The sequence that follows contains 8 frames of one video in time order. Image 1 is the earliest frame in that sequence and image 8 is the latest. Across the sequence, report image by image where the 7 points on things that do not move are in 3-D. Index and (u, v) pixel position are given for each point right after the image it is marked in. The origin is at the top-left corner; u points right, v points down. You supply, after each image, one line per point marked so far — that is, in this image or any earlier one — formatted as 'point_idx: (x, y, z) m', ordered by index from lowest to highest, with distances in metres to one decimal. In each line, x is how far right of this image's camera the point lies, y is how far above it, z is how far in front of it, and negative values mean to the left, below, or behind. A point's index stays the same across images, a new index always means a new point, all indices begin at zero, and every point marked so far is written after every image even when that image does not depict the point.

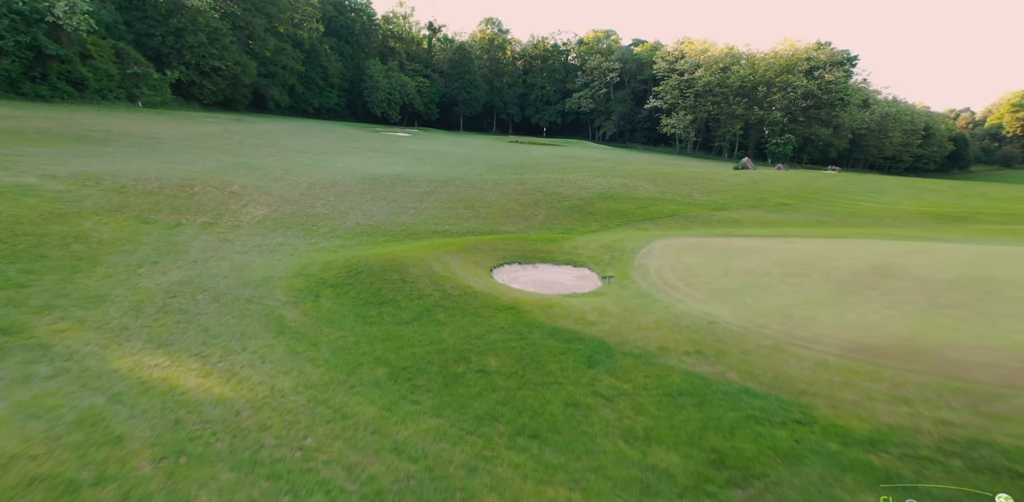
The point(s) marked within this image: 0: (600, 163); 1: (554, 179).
0: (+3.7, +3.6, +18.1) m
1: (+1.1, +1.9, +12.5) m
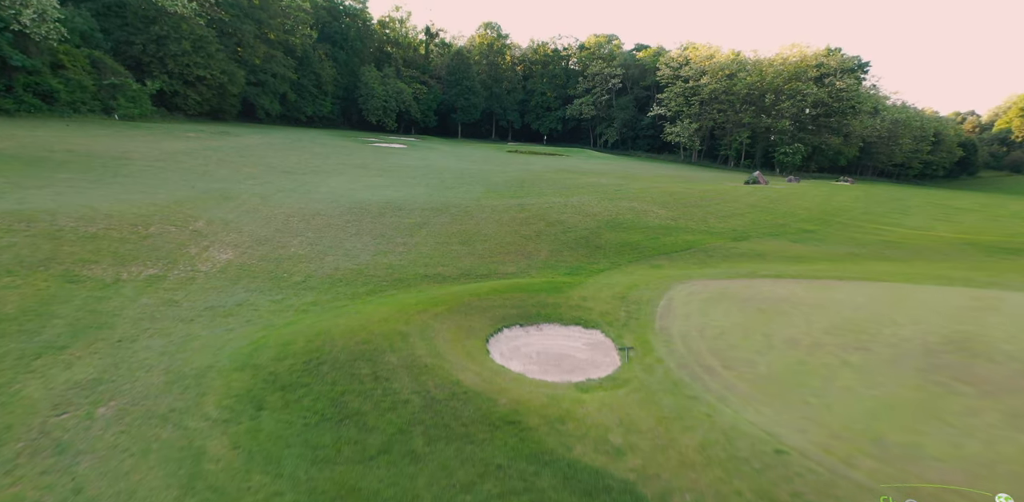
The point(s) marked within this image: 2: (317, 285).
0: (+3.7, +2.8, +17.2) m
1: (+1.1, +1.2, +11.5) m
2: (-2.8, -0.5, +6.1) m
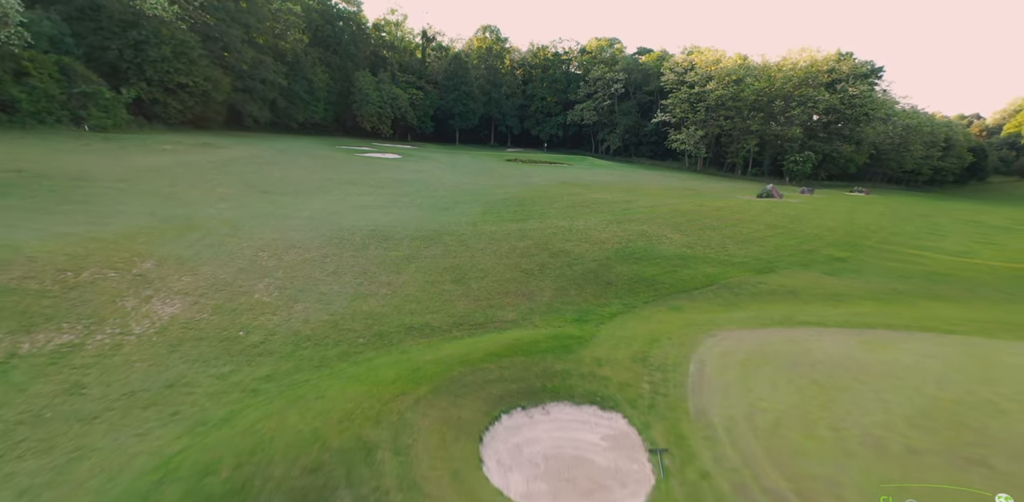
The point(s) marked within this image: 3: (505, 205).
0: (+3.7, +2.1, +16.2) m
1: (+1.1, +0.5, +10.5) m
2: (-2.8, -1.1, +5.1) m
3: (-0.2, +1.2, +12.5) m
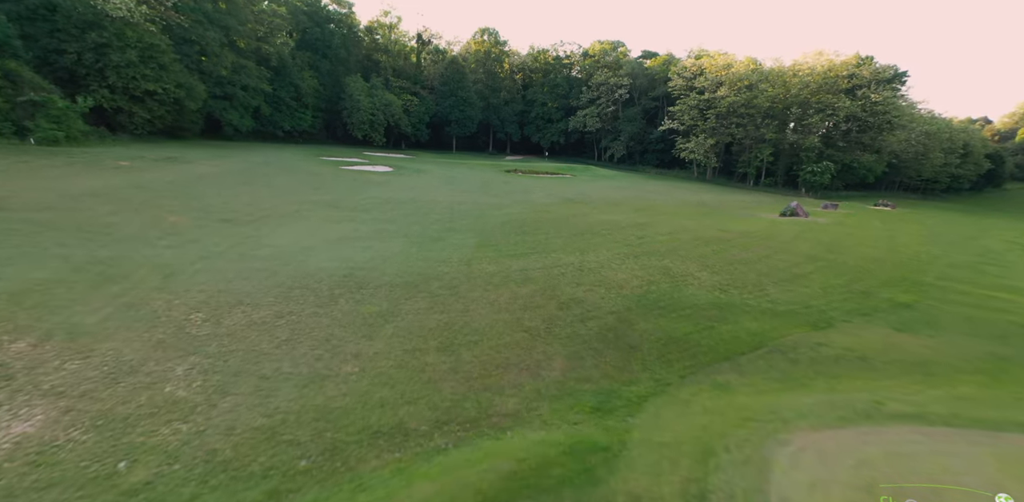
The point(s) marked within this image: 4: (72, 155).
0: (+3.7, +1.2, +14.6) m
1: (+1.1, -0.4, +8.9) m
2: (-2.8, -2.0, +3.4) m
3: (-0.2, +0.4, +10.9) m
4: (-13.3, +2.9, +12.8) m
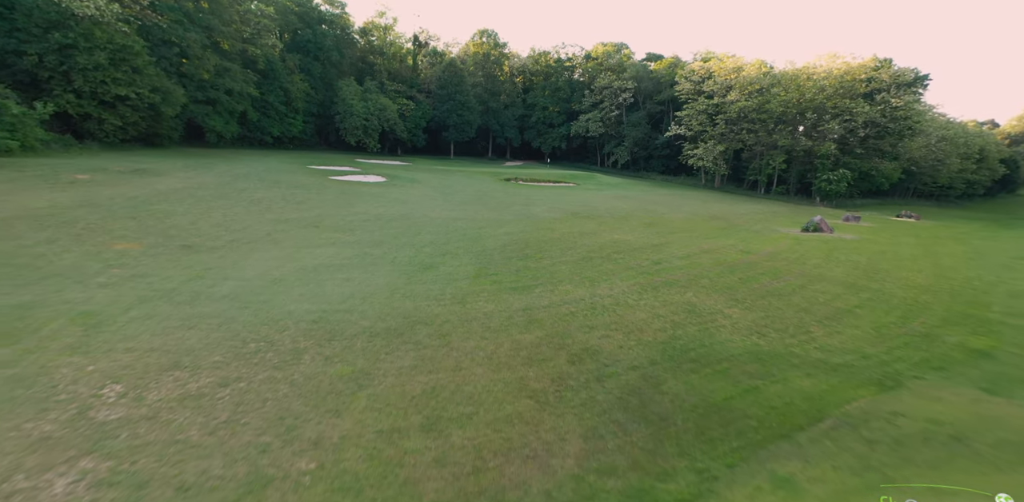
0: (+3.7, +0.5, +13.3) m
1: (+1.1, -1.0, +7.6) m
2: (-2.7, -2.5, +2.2) m
3: (-0.2, -0.2, +9.7) m
4: (-13.2, +2.3, +11.6) m
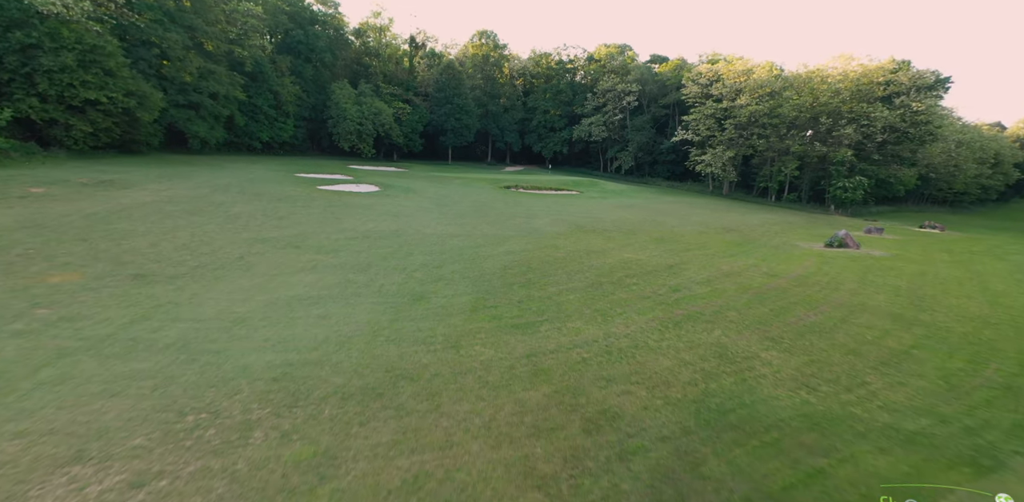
0: (+3.7, 0.0, +12.2) m
1: (+1.2, -1.5, +6.5) m
2: (-2.7, -3.1, +1.0) m
3: (-0.1, -0.8, +8.5) m
4: (-13.2, +1.7, +10.5) m
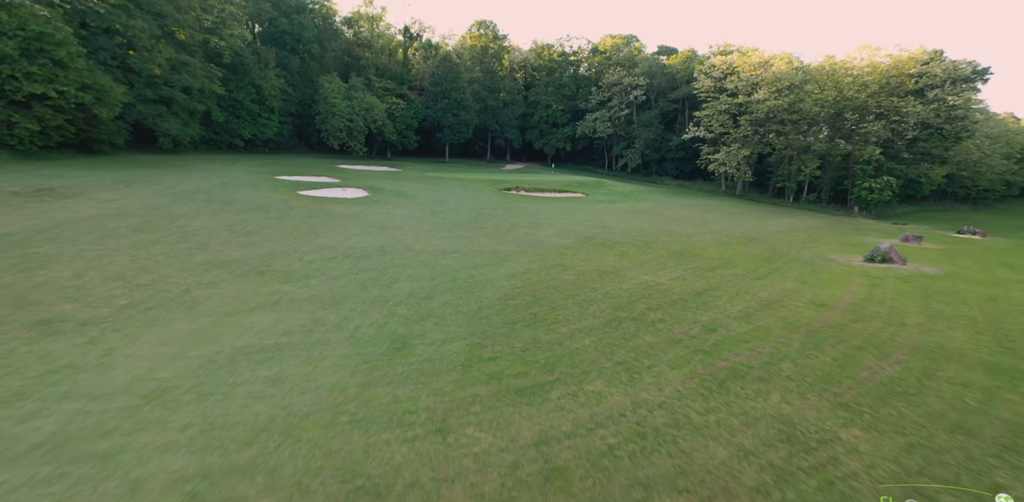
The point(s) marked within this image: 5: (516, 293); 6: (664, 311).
0: (+3.7, -0.5, +10.6) m
1: (+1.2, -2.1, +4.9) m
2: (-2.7, -3.8, -0.5) m
3: (-0.1, -1.4, +6.9) m
4: (-13.2, +1.1, +8.8) m
5: (+0.1, -0.7, +9.0) m
6: (+3.1, -1.1, +8.6) m
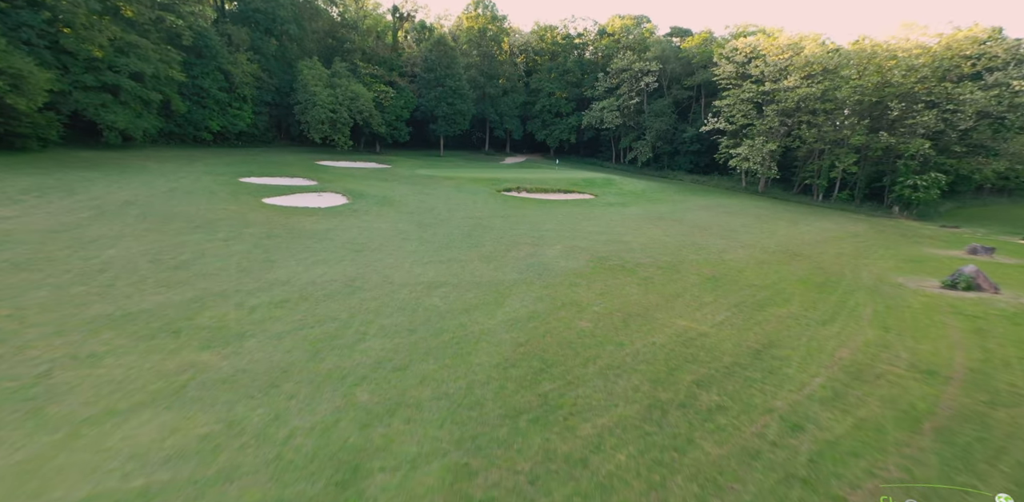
0: (+3.8, -1.3, +8.2) m
1: (+1.2, -3.1, +2.5) m
2: (-2.6, -4.9, -2.8) m
3: (-0.1, -2.2, +4.5) m
4: (-13.2, +0.2, +6.4) m
5: (+0.1, -1.5, +6.6) m
6: (+3.2, -1.9, +6.2) m
